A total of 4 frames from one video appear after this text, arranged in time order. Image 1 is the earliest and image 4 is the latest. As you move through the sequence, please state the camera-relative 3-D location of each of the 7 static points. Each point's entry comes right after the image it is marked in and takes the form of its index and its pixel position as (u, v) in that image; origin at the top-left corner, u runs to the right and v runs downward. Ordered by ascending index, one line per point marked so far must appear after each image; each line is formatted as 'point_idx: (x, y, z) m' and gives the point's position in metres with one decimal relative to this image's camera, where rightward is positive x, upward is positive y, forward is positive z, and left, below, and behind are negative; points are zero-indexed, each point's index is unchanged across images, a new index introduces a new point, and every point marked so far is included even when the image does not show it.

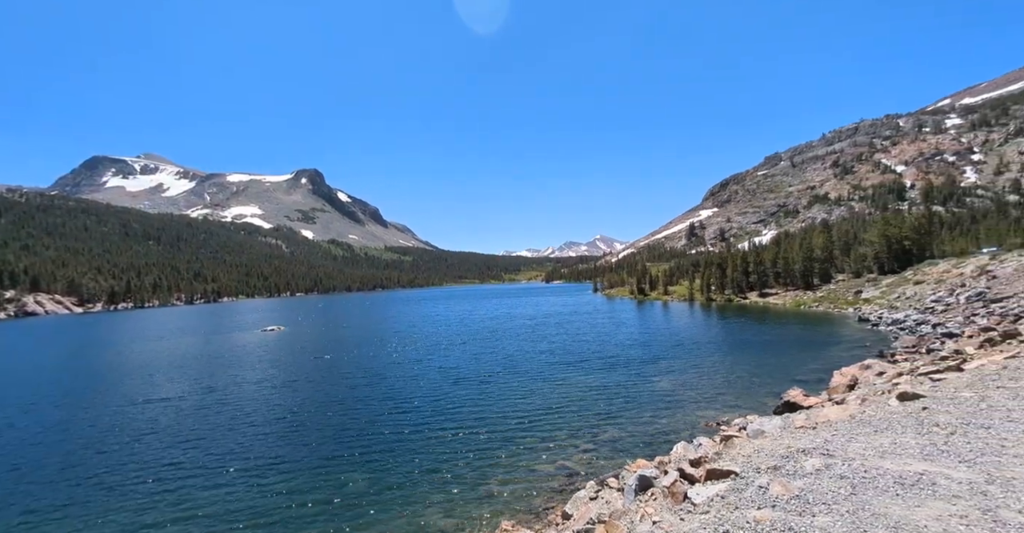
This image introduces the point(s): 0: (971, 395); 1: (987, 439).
0: (+15.2, -4.2, +15.9) m
1: (+12.2, -4.3, +11.8) m
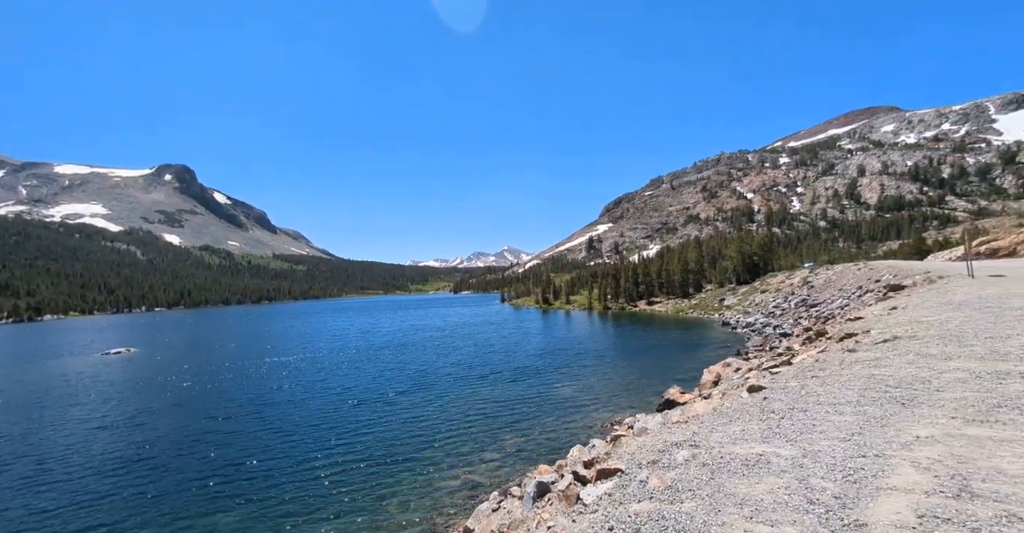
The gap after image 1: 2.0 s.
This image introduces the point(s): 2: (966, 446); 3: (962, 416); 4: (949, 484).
0: (+11.3, -4.7, +19.5) m
1: (+9.2, -4.7, +14.9) m
2: (+9.2, -3.7, +9.9) m
3: (+10.2, -3.4, +11.2) m
4: (+7.8, -3.9, +8.6) m
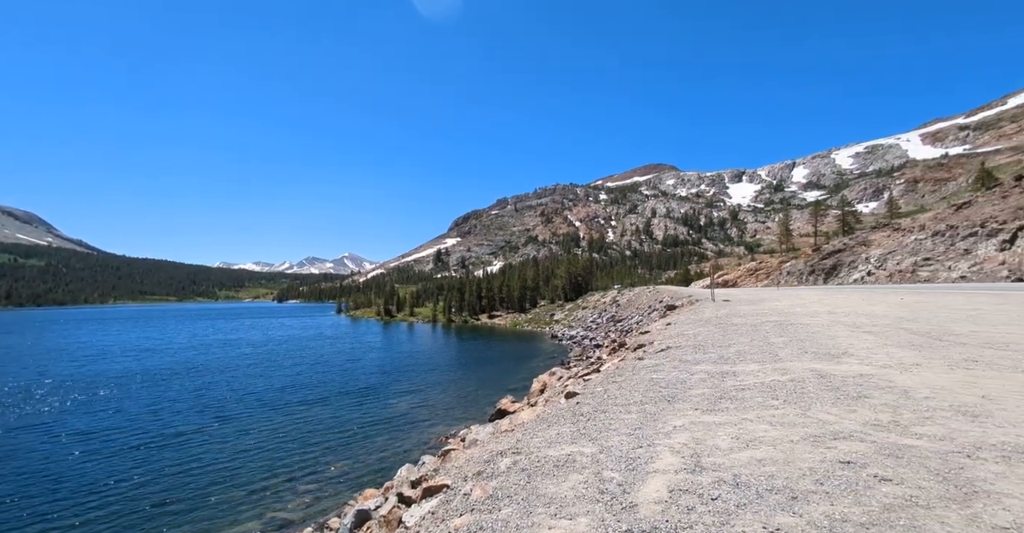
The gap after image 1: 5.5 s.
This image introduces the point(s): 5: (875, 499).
0: (+4.1, -5.6, +22.7) m
1: (+3.4, -5.4, +17.8) m
2: (+5.0, -4.4, +13.1) m
3: (+5.6, -4.2, +14.6) m
4: (+4.0, -4.5, +11.4) m
5: (+4.9, -3.2, +6.7) m
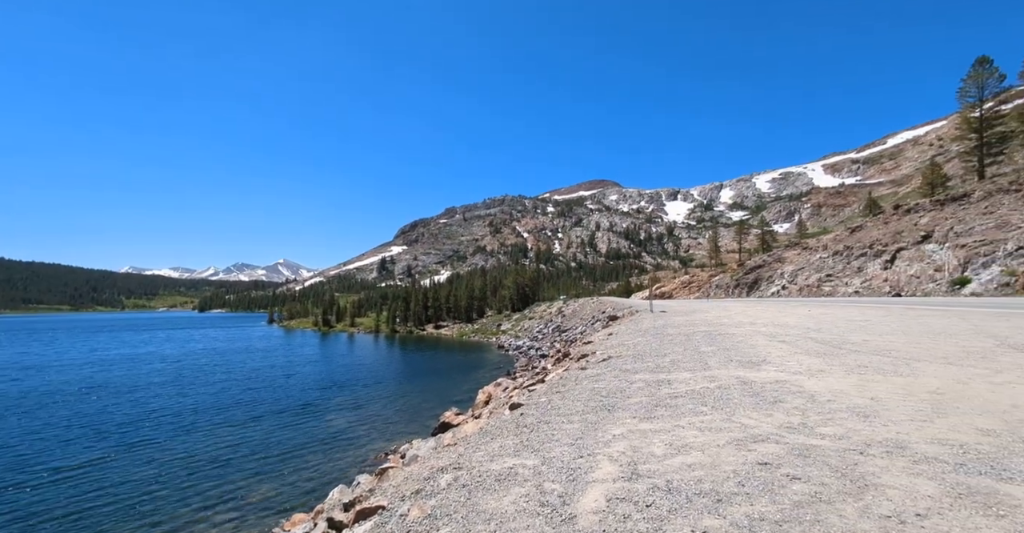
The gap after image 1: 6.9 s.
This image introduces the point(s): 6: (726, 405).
0: (+1.5, -6.1, +23.1) m
1: (+1.4, -5.8, +18.1) m
2: (+3.5, -4.7, +13.6) m
3: (+3.9, -4.6, +15.2) m
4: (+2.6, -4.8, +11.8) m
5: (+4.1, -3.4, +7.3) m
6: (+6.1, -3.9, +13.7) m
